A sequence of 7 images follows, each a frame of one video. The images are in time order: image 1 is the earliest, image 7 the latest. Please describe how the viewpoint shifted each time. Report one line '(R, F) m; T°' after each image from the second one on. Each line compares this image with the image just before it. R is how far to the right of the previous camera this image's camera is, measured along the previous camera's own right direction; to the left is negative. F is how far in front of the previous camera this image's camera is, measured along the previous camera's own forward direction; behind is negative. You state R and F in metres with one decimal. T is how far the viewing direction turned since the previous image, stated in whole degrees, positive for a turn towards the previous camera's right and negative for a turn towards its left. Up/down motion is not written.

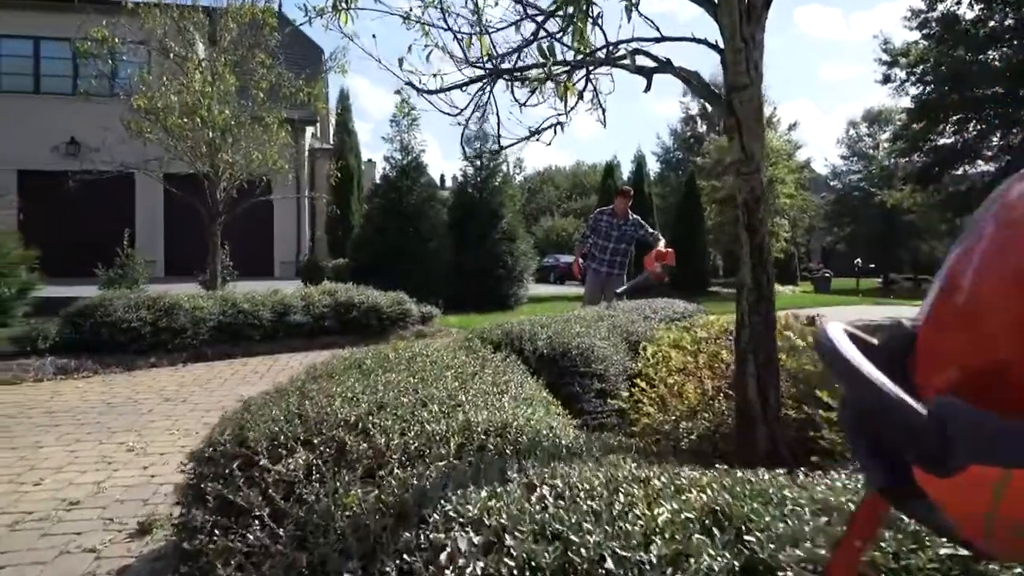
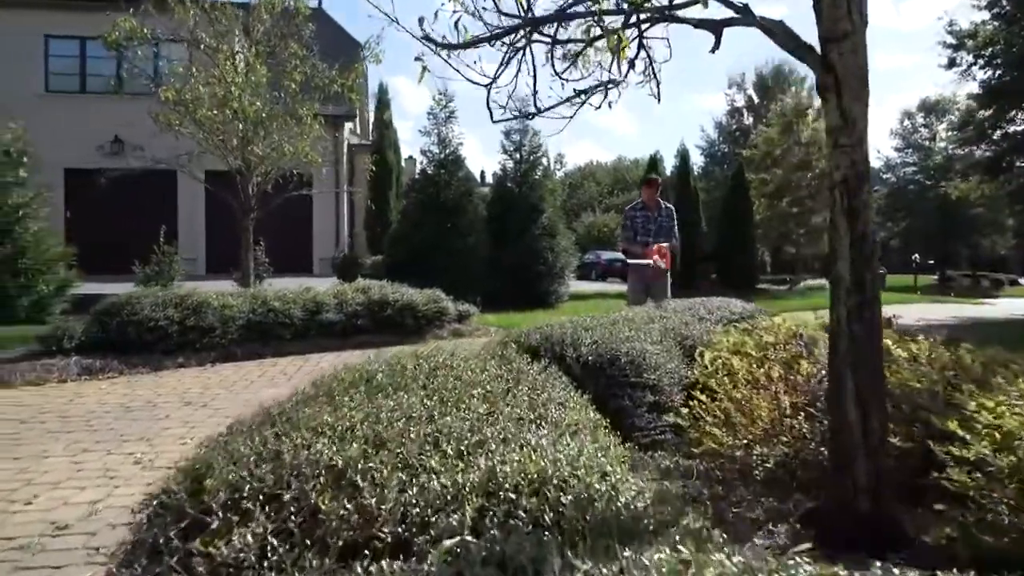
(0.0, +0.5) m; -3°
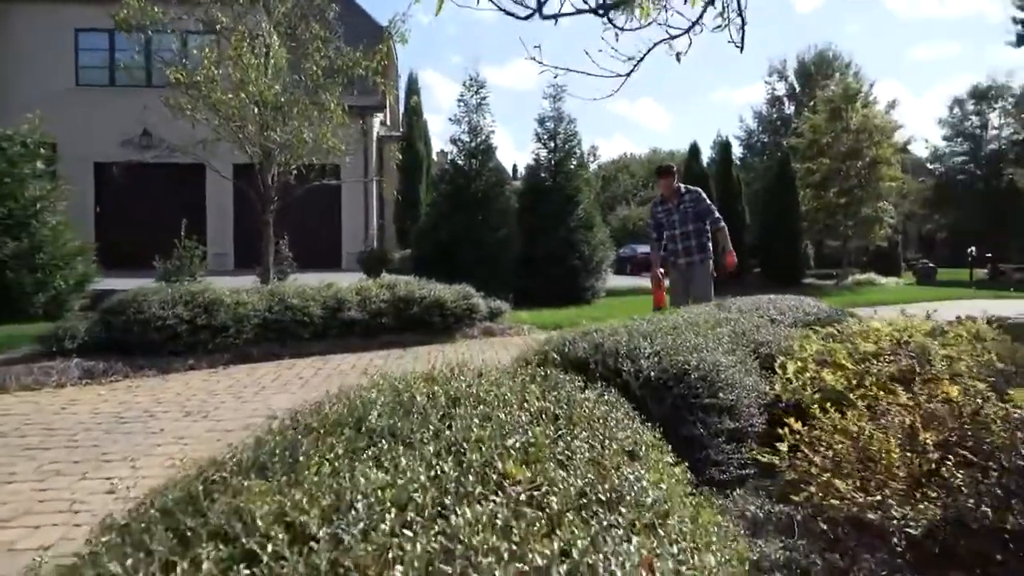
(-0.1, +0.8) m; -3°
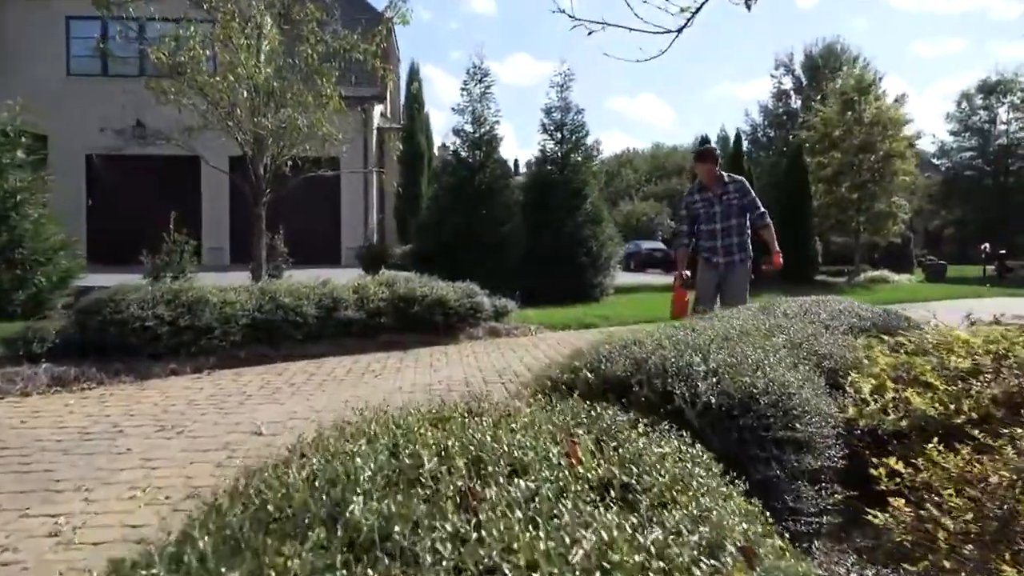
(-0.1, +0.6) m; 0°
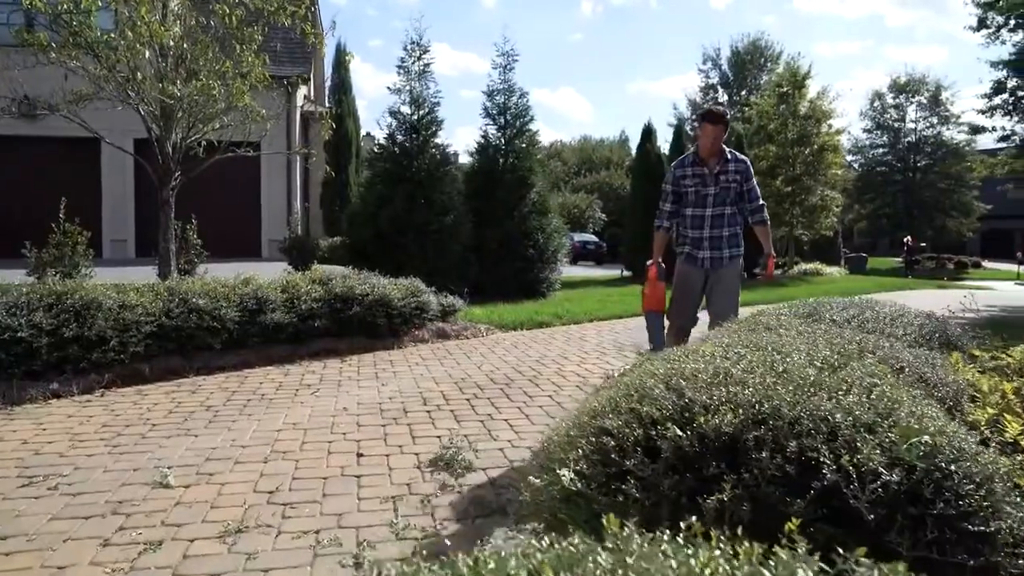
(-0.3, +1.0) m; +6°
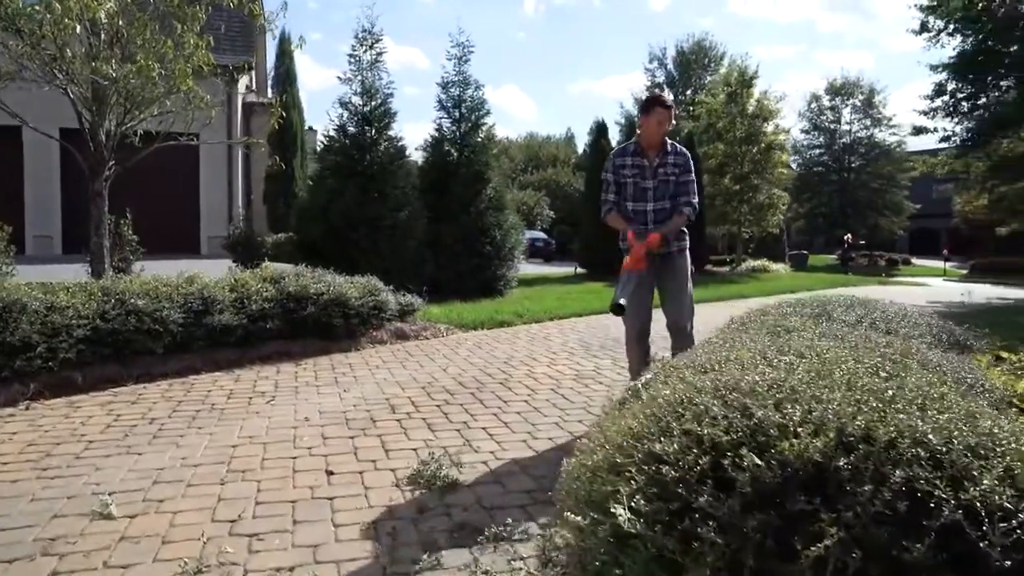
(-0.2, +0.4) m; +4°
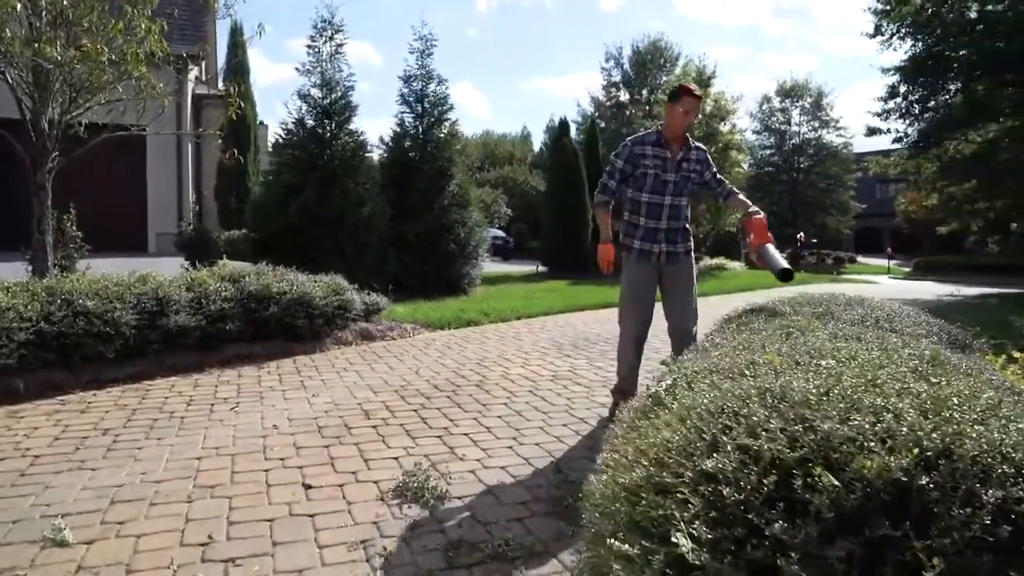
(-0.2, +0.2) m; +4°
